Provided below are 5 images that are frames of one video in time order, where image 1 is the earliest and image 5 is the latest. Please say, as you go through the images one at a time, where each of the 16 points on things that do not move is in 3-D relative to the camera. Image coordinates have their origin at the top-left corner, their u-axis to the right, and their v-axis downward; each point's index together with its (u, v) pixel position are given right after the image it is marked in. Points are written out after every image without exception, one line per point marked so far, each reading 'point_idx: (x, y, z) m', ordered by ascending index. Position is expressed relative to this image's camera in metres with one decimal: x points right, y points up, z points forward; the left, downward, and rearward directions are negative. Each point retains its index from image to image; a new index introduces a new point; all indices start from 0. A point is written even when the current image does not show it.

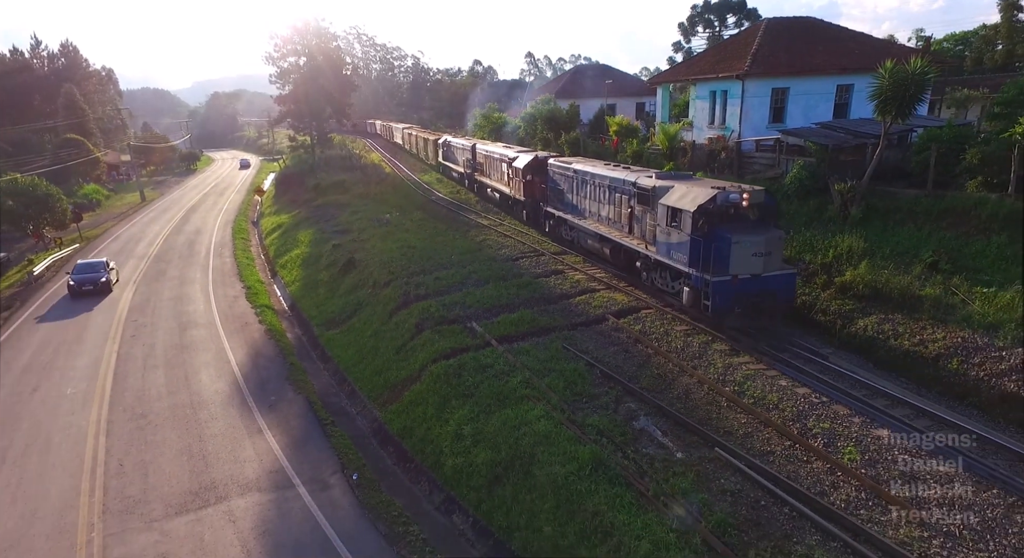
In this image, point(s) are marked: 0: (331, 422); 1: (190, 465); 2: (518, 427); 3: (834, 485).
0: (-4.3, -3.3, +14.0) m
1: (-6.4, -3.7, +11.9) m
2: (+0.1, -2.7, +10.9) m
3: (+4.8, -3.0, +8.8) m
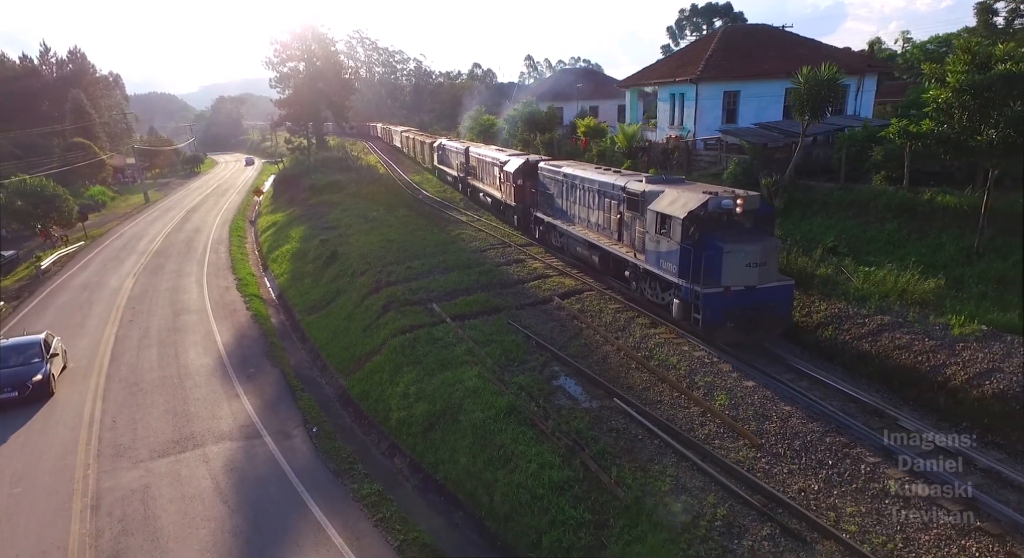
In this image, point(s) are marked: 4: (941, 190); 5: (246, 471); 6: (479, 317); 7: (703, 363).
0: (-5.6, -2.9, +15.9) m
1: (-7.8, -3.3, +13.7) m
2: (-1.3, -2.2, +12.7) m
3: (+3.4, -2.5, +10.6) m
4: (+10.9, +2.2, +15.2) m
5: (-5.2, -3.7, +11.6) m
6: (-0.9, -1.1, +16.7) m
7: (+4.0, -1.8, +12.5) m
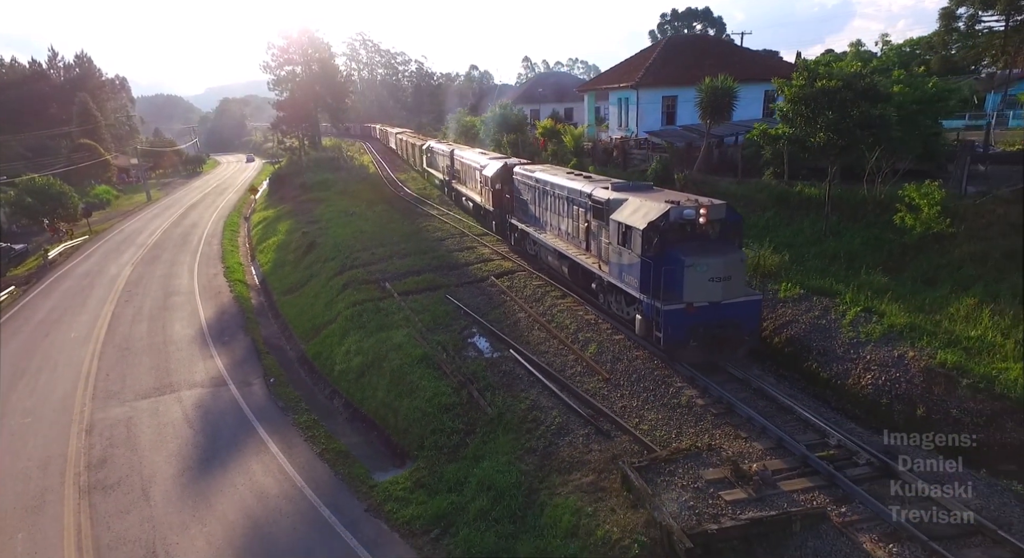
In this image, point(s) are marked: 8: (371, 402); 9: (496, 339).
0: (-7.6, -2.3, +18.6) m
1: (-9.8, -2.6, +16.5) m
2: (-3.3, -1.6, +15.5) m
3: (+1.3, -1.9, +13.3) m
4: (+8.8, +2.8, +17.8) m
5: (-7.2, -3.0, +14.4) m
6: (-2.9, -0.5, +19.4) m
7: (+1.9, -1.1, +15.2) m
8: (-3.2, -2.8, +13.5) m
9: (-0.4, -1.5, +15.2) m
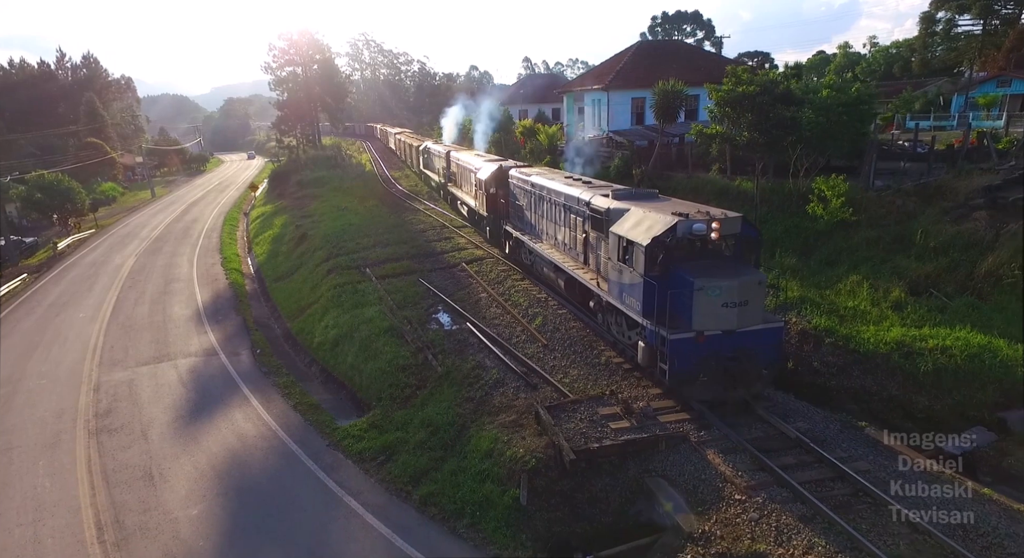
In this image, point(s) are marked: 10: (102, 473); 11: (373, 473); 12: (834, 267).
0: (-8.8, -1.7, +20.5) m
1: (-11.0, -2.1, +18.5) m
2: (-4.5, -1.1, +17.4) m
3: (+0.1, -1.4, +15.2) m
4: (+7.7, +3.3, +19.6) m
5: (-8.4, -2.5, +16.3) m
6: (-4.1, +0.1, +21.3) m
7: (+0.8, -0.6, +17.0) m
8: (-4.4, -2.3, +15.4) m
9: (-1.6, -1.0, +17.0) m
10: (-7.8, -3.7, +11.3) m
11: (-2.4, -3.4, +10.5) m
12: (+8.0, +0.3, +14.8) m
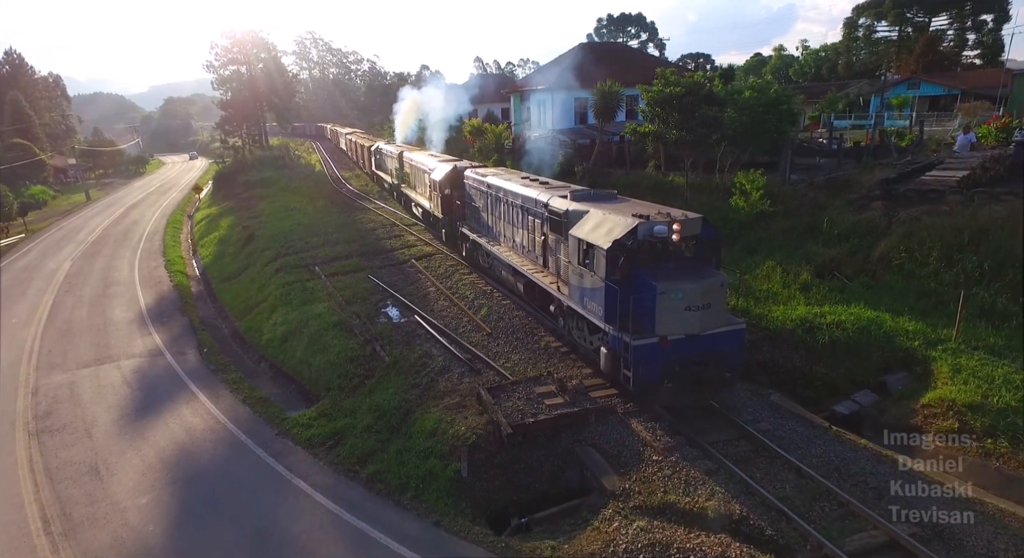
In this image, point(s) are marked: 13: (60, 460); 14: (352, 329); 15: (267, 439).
0: (-10.6, -1.7, +20.5) m
1: (-12.6, -2.1, +18.3) m
2: (-6.1, -1.0, +17.7) m
3: (-1.3, -1.2, +15.8) m
4: (+5.8, +3.6, +20.8) m
5: (-9.9, -2.5, +16.3) m
6: (-6.0, +0.2, +21.7) m
7: (-0.8, -0.4, +17.8) m
8: (-5.8, -2.2, +15.8) m
9: (-3.2, -0.9, +17.6) m
10: (-8.8, -3.7, +11.4) m
11: (-3.5, -3.3, +11.0) m
12: (+6.5, +0.7, +16.1) m
13: (-8.8, -3.5, +11.8) m
14: (-4.2, -1.3, +15.9) m
15: (-4.9, -3.2, +11.9) m
